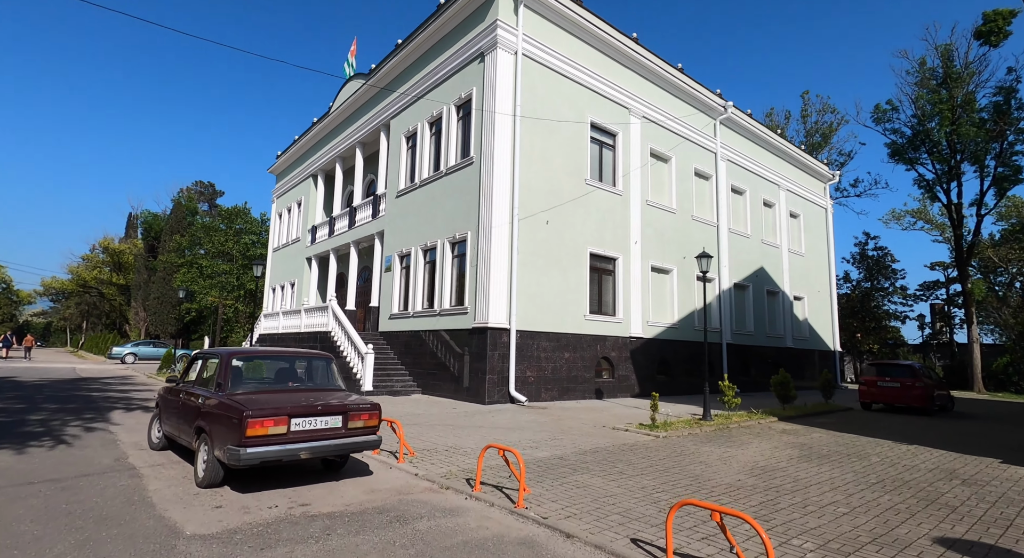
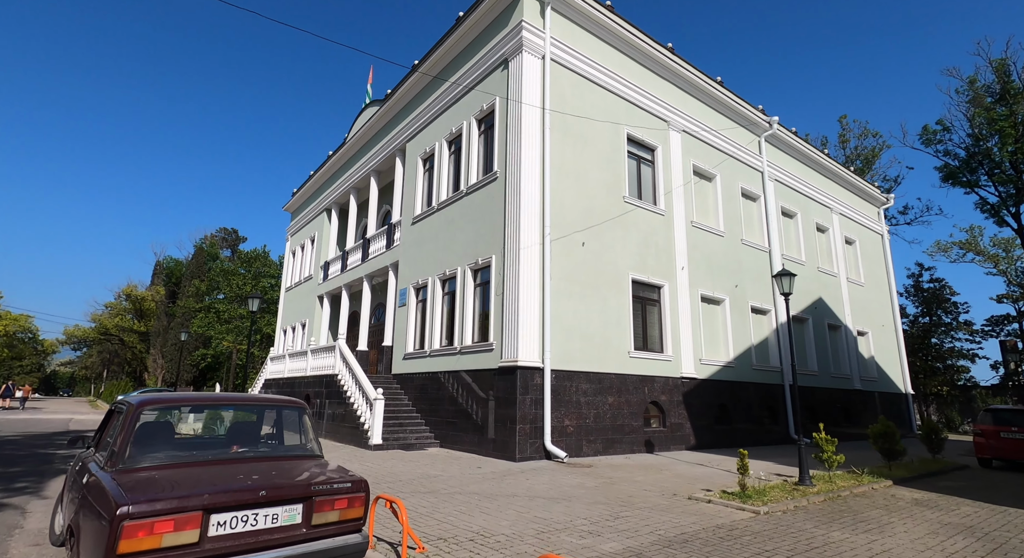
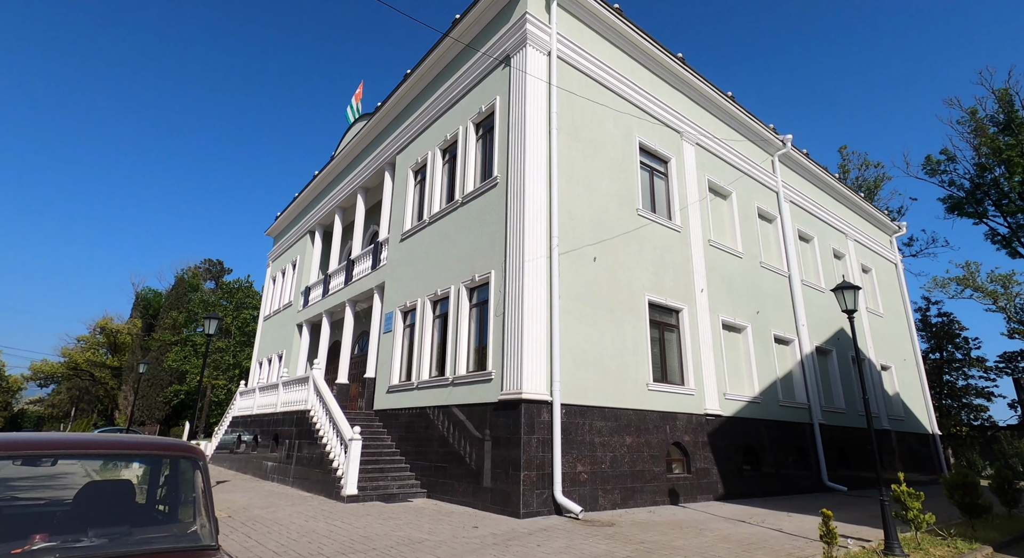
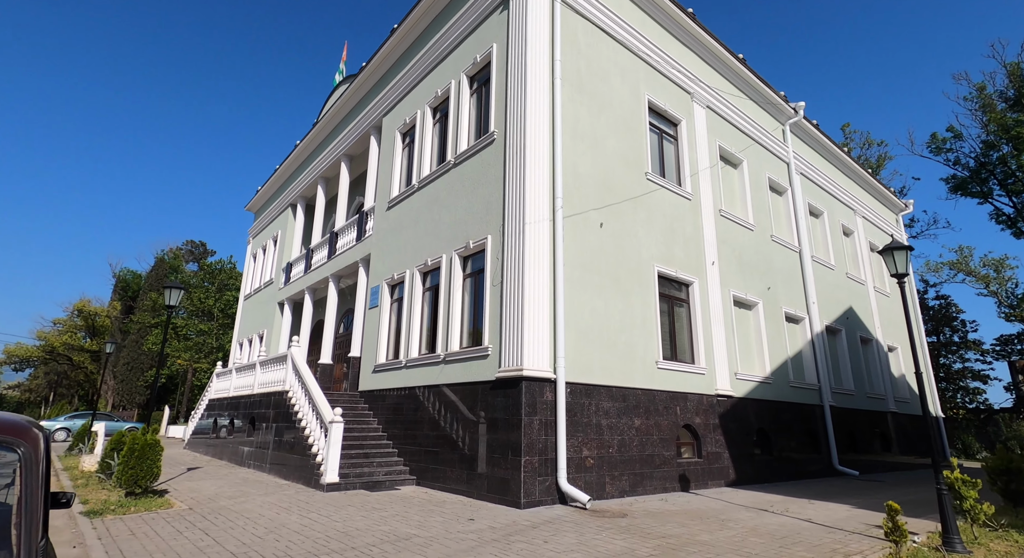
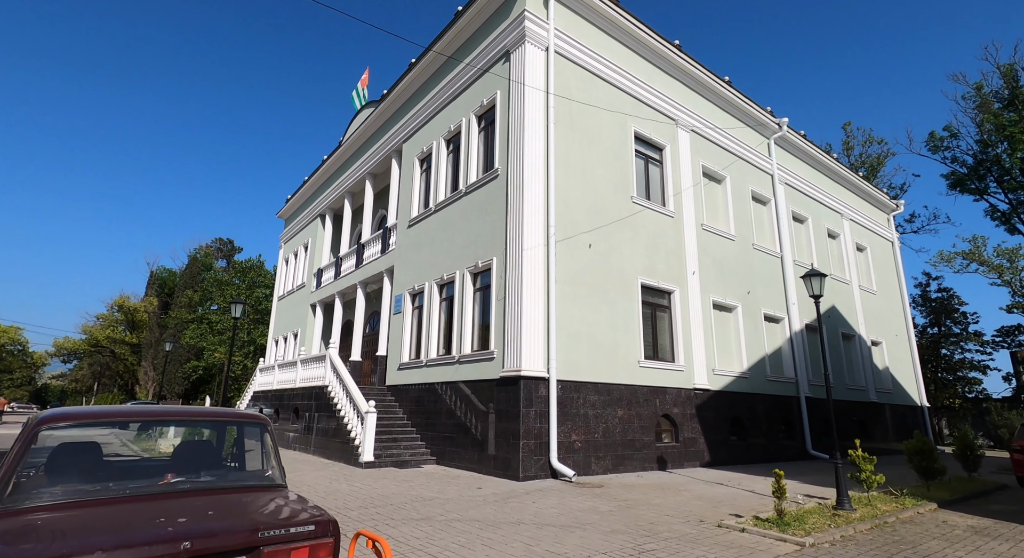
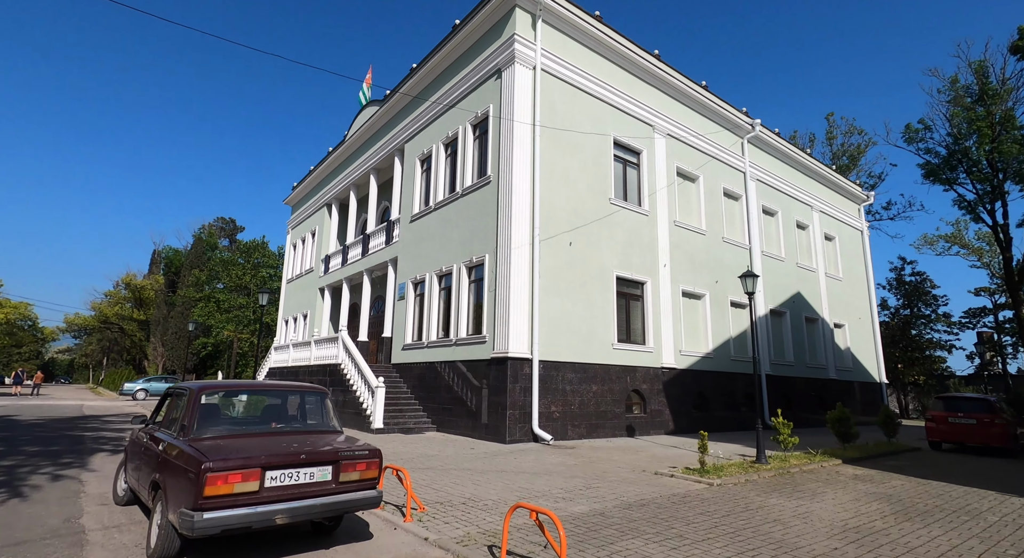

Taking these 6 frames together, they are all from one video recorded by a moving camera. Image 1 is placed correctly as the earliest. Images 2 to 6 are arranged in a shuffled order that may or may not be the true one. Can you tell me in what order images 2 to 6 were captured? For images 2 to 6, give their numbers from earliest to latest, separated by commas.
6, 2, 5, 3, 4
